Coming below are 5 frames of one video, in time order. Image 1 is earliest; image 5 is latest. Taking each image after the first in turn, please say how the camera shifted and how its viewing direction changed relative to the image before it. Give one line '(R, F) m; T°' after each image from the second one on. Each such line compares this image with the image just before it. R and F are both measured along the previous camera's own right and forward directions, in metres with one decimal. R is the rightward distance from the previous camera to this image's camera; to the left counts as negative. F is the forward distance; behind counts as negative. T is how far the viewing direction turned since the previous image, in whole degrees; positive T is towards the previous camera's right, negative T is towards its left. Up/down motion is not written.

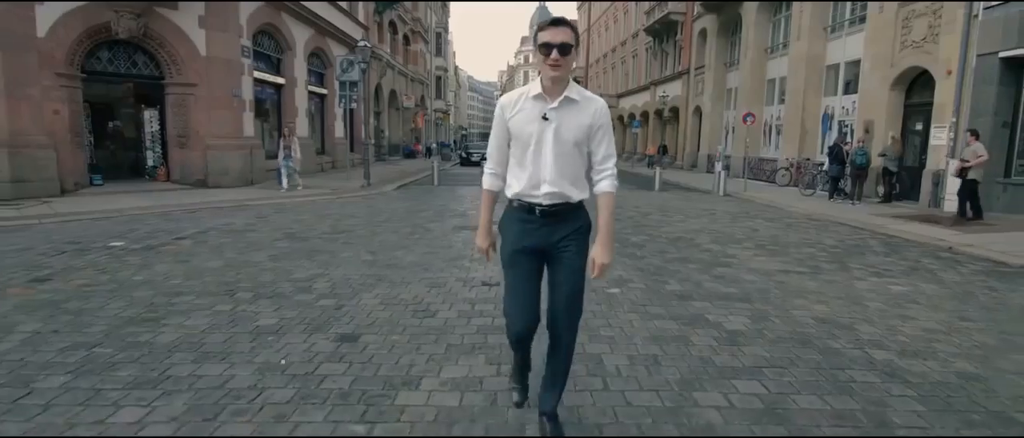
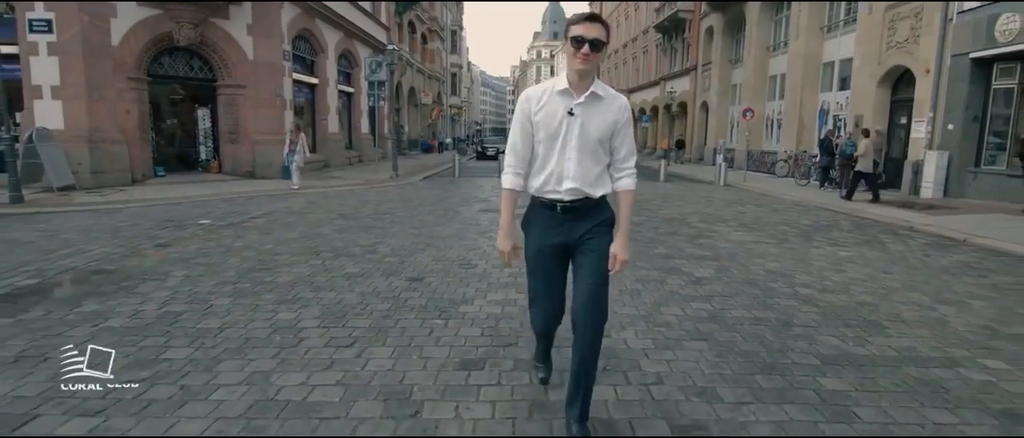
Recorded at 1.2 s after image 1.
(-0.1, -1.5) m; -1°
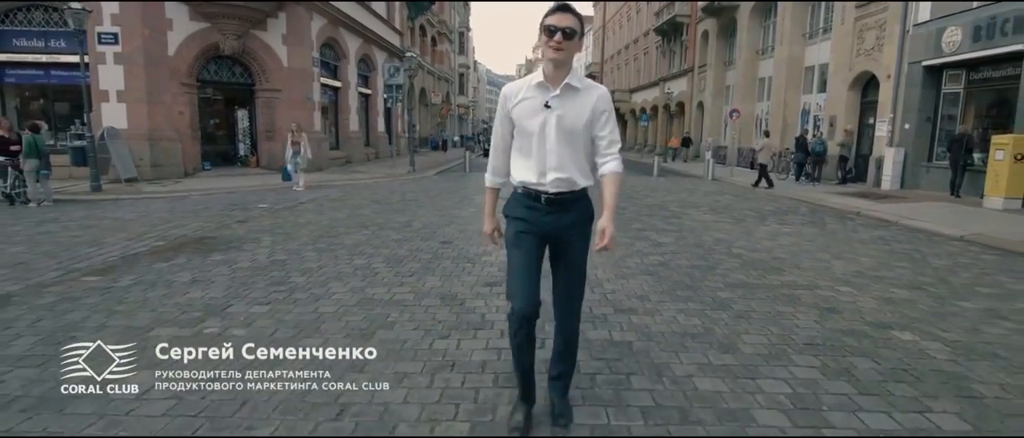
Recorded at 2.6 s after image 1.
(0.0, -1.9) m; -1°
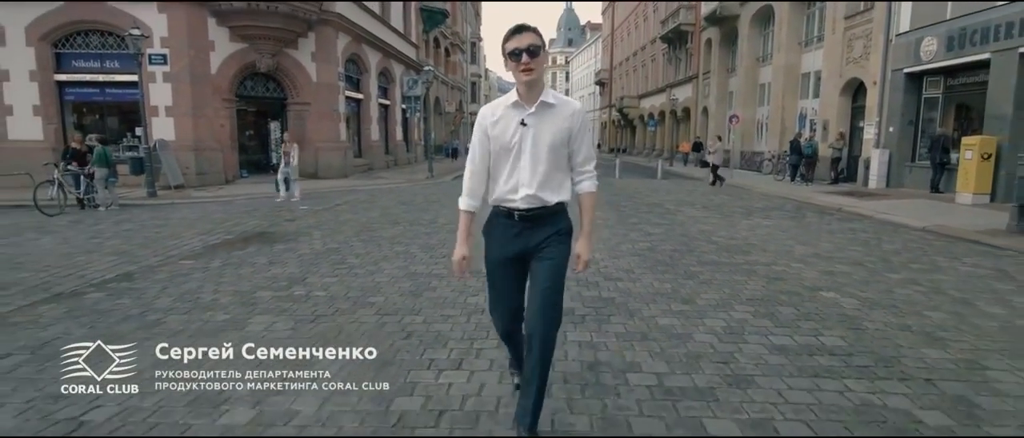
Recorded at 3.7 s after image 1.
(0.0, -1.3) m; -1°
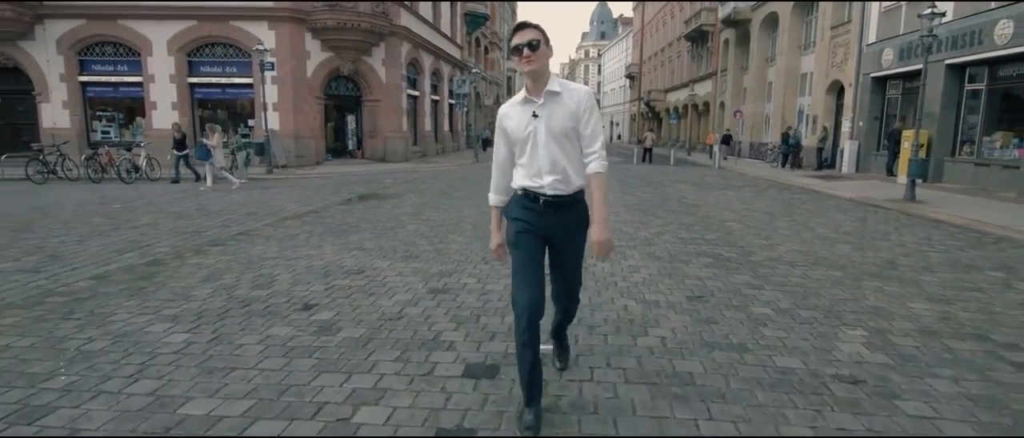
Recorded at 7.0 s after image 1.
(0.0, -4.1) m; -3°
